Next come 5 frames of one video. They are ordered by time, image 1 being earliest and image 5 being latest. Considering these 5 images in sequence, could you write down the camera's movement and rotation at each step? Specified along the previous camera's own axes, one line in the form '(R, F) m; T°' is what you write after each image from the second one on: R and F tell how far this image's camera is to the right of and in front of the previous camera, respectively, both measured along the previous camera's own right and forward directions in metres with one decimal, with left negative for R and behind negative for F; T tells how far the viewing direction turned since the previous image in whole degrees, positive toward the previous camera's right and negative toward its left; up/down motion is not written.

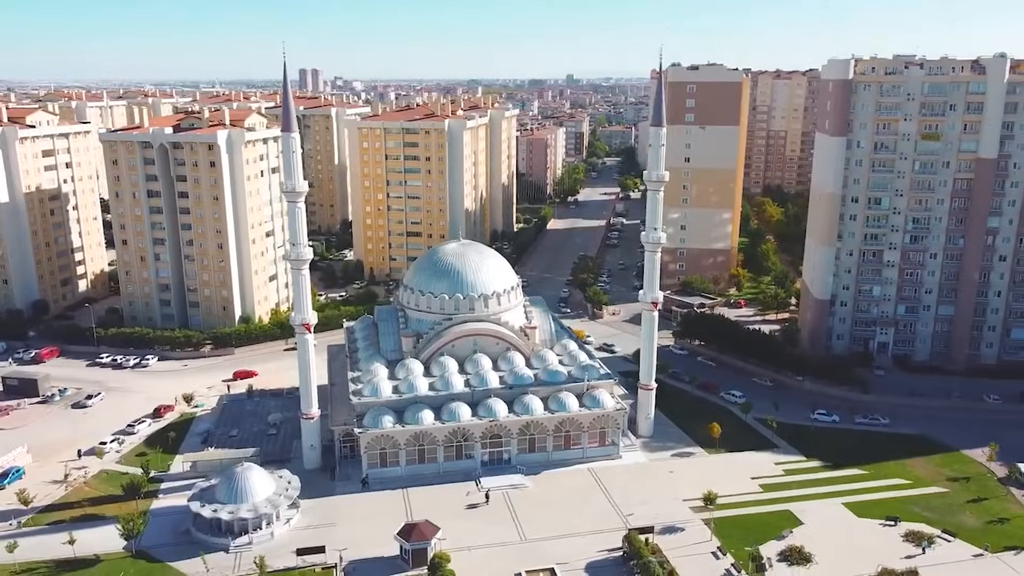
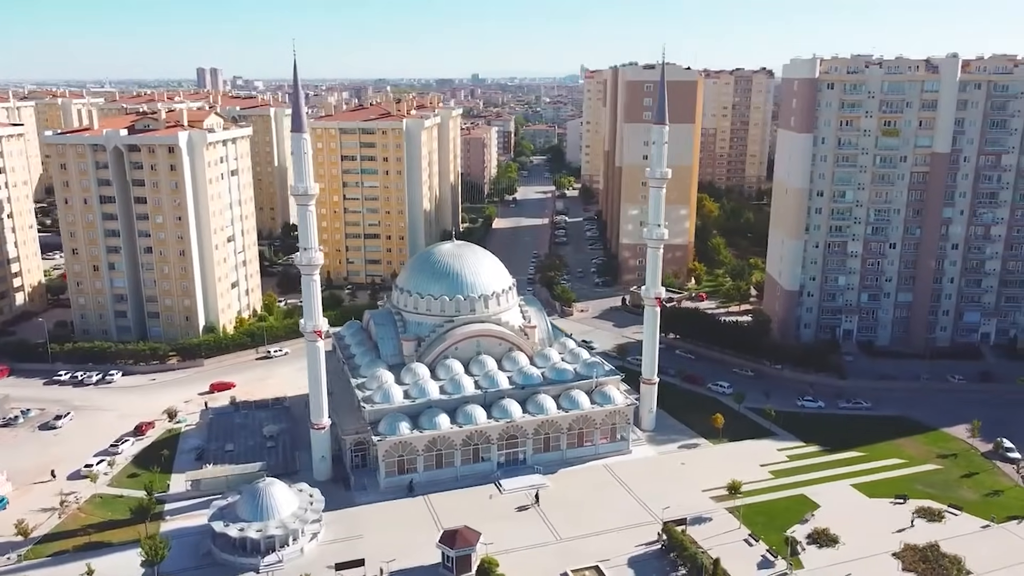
(-4.5, +0.5) m; +6°
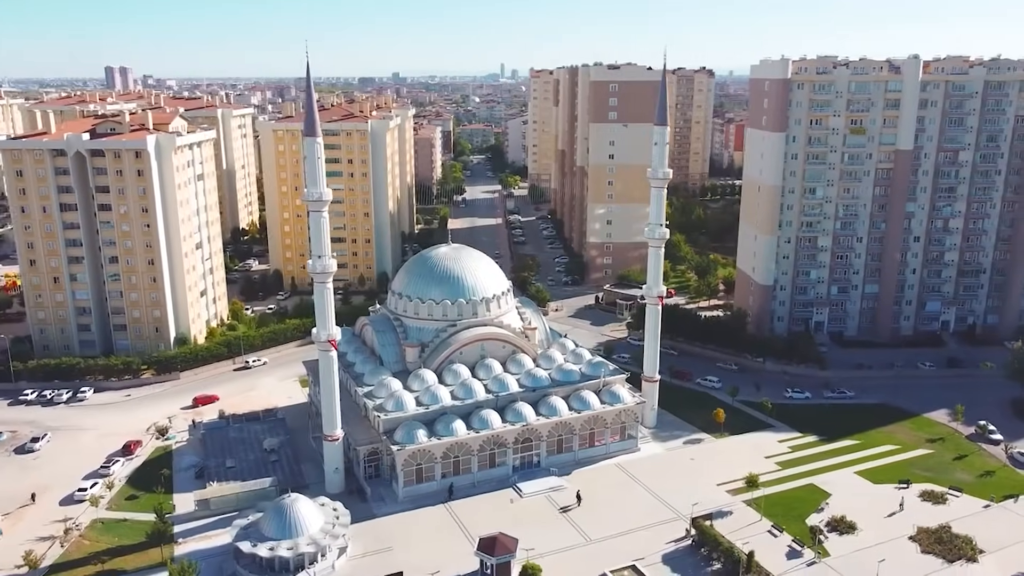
(-3.7, +0.3) m; +5°
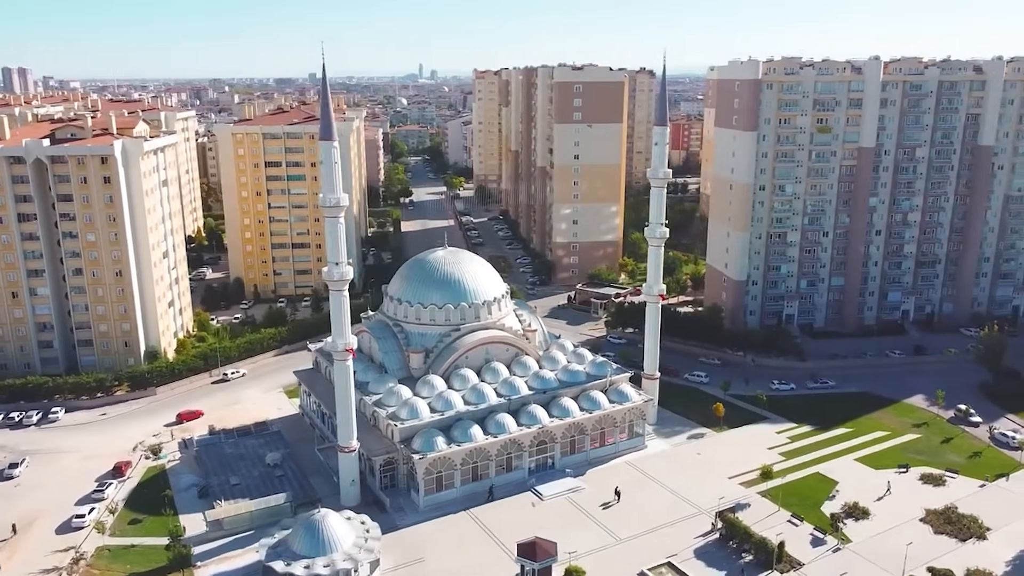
(-3.8, +0.3) m; +5°
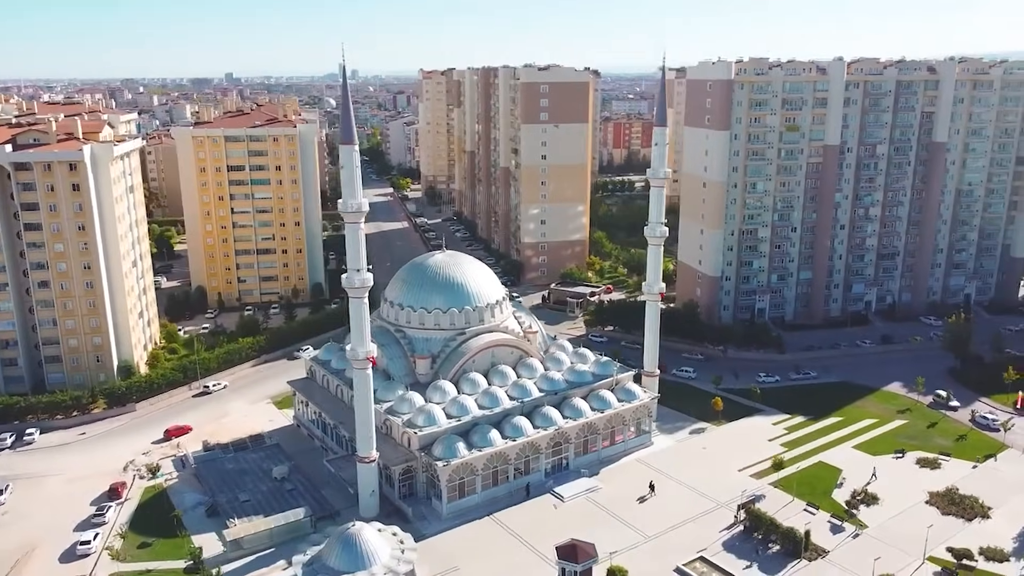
(-3.7, +0.2) m; +5°
